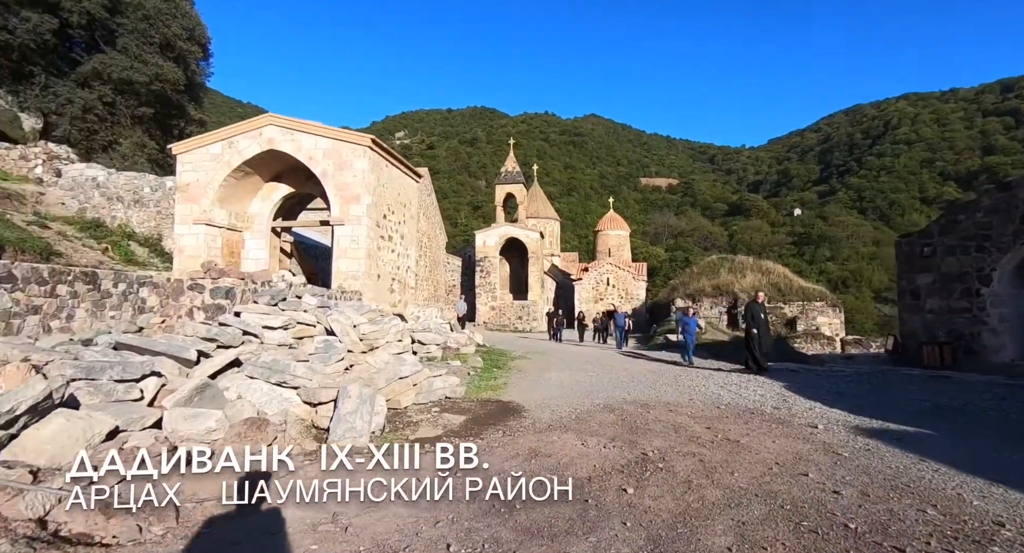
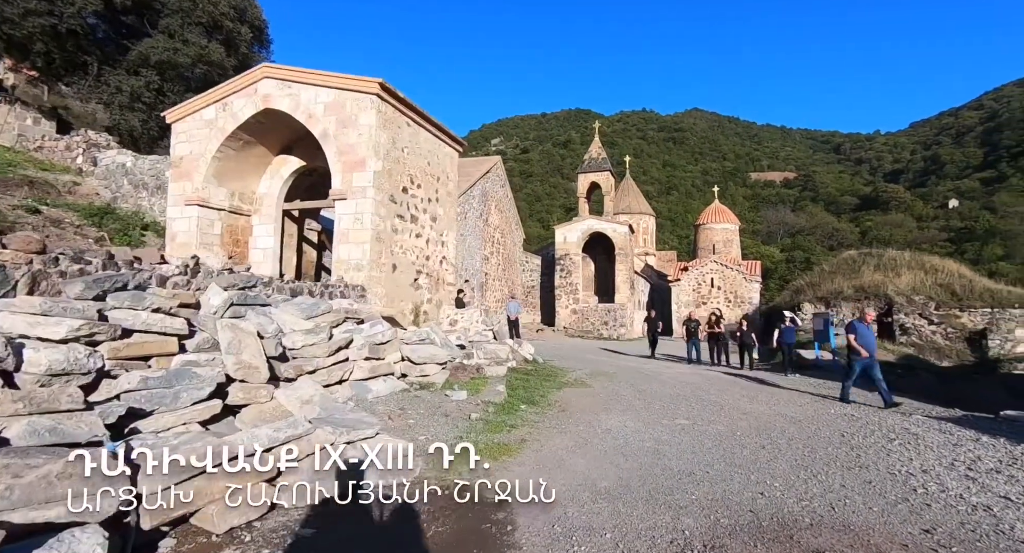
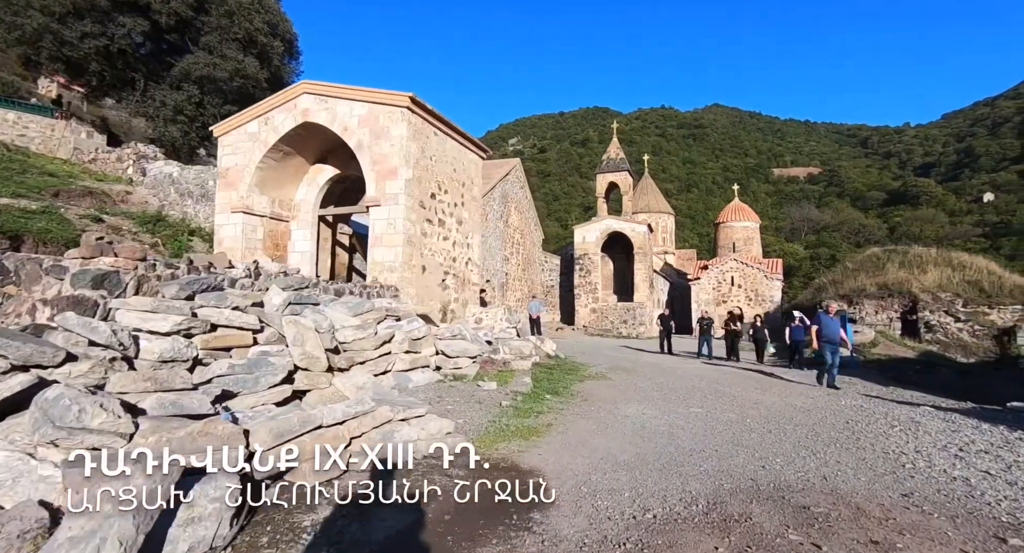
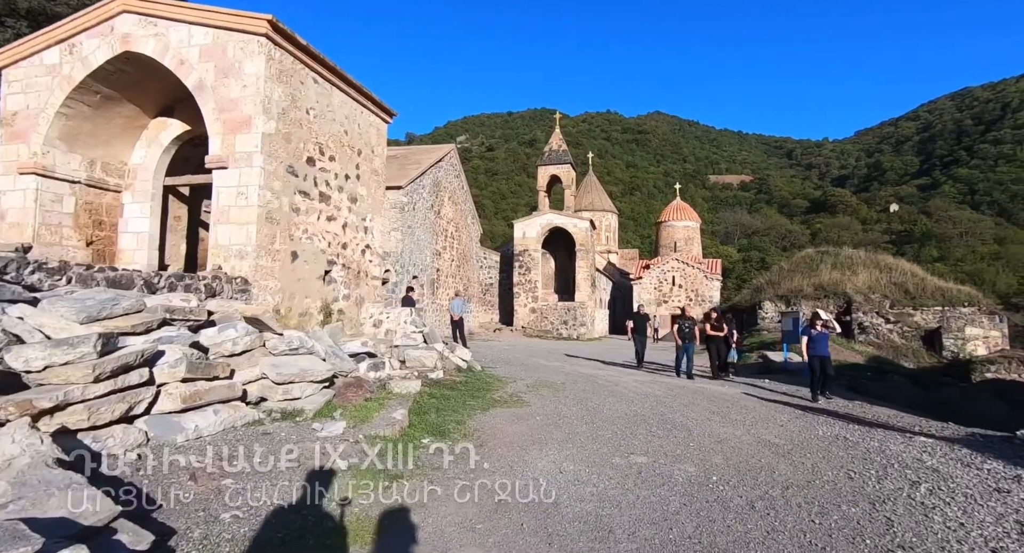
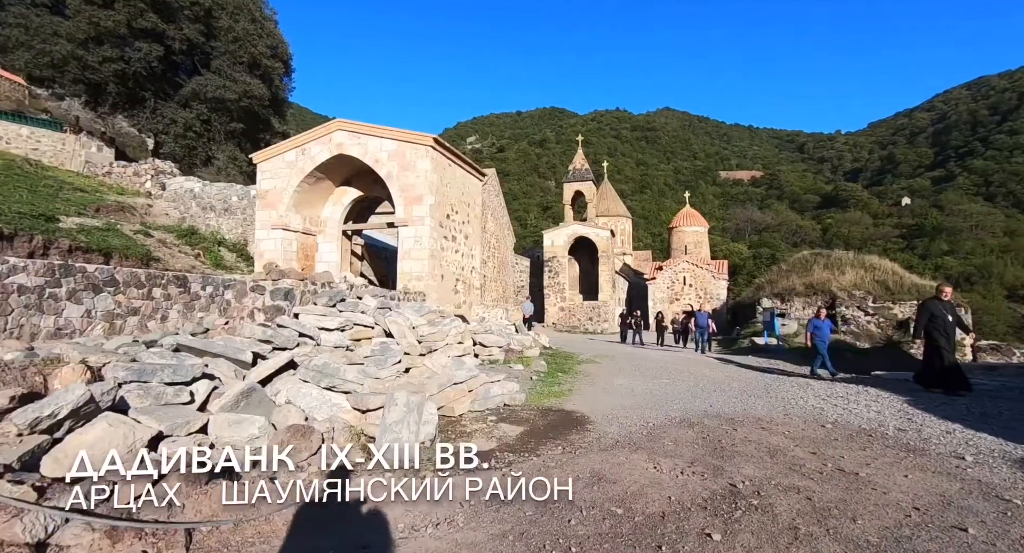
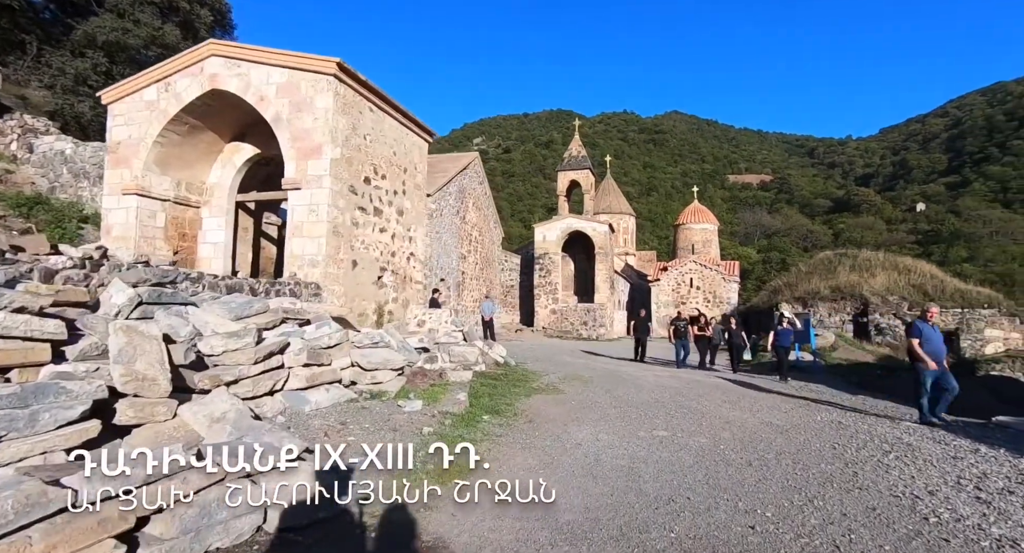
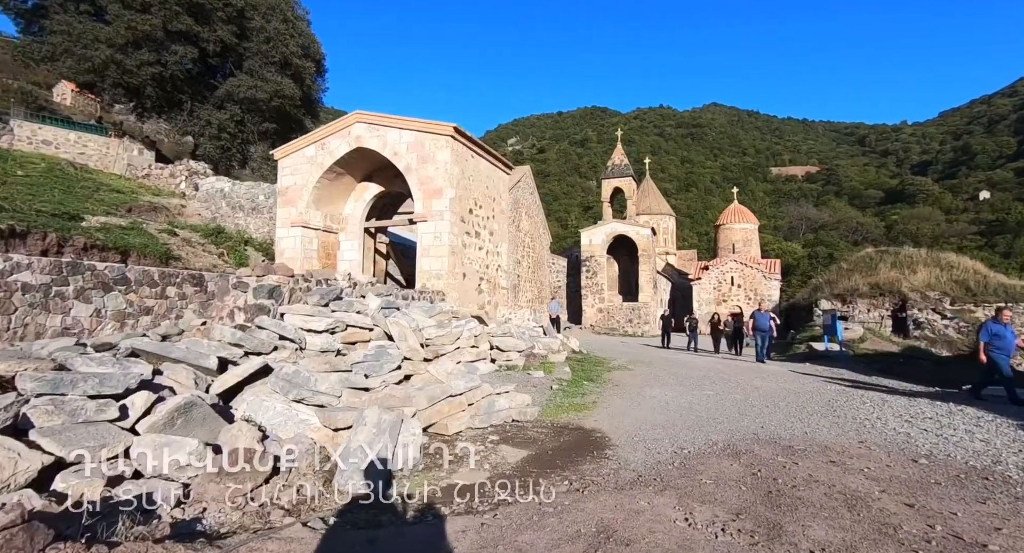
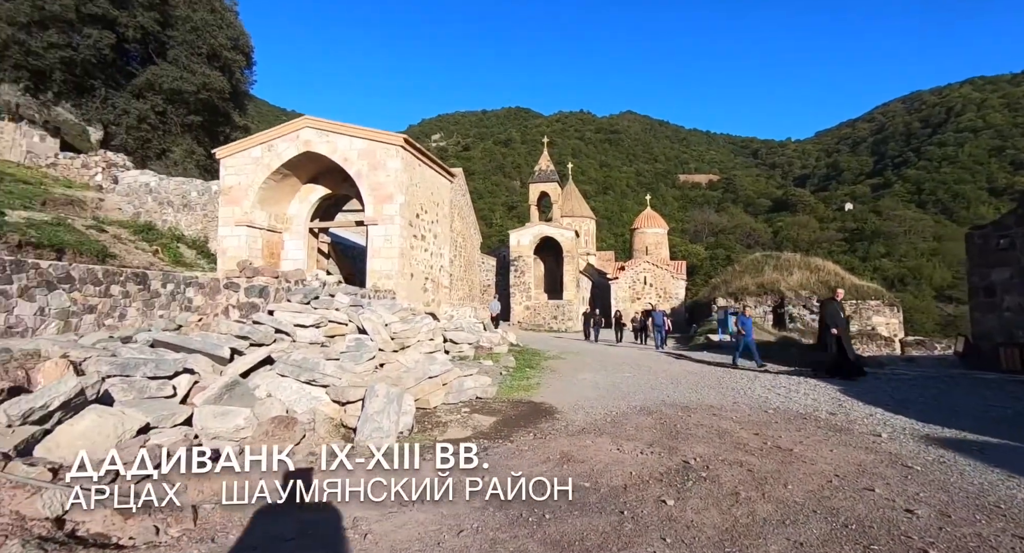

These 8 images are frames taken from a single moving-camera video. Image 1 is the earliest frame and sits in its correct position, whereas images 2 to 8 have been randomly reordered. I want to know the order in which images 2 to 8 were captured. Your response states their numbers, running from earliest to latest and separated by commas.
8, 5, 7, 3, 2, 6, 4
